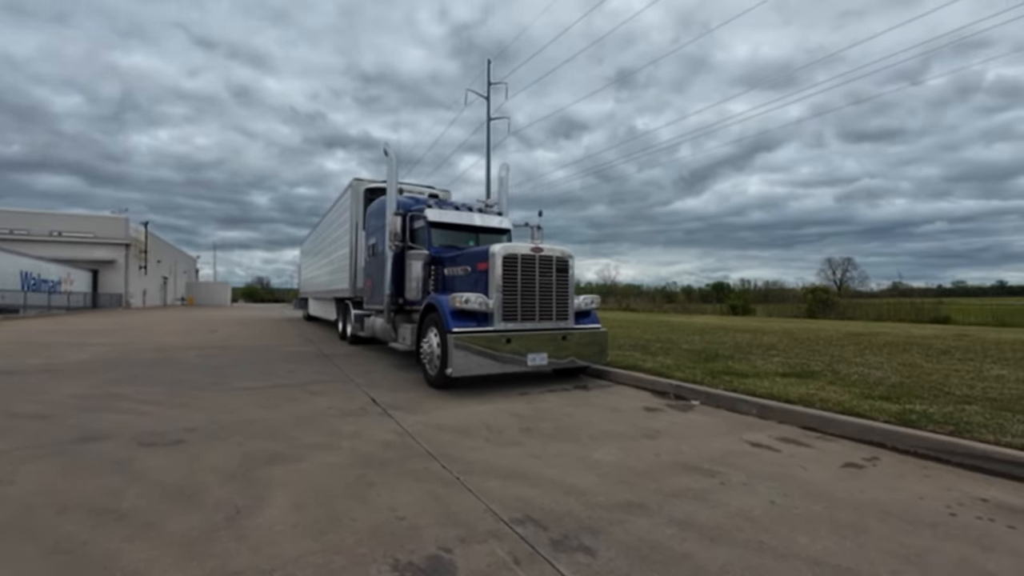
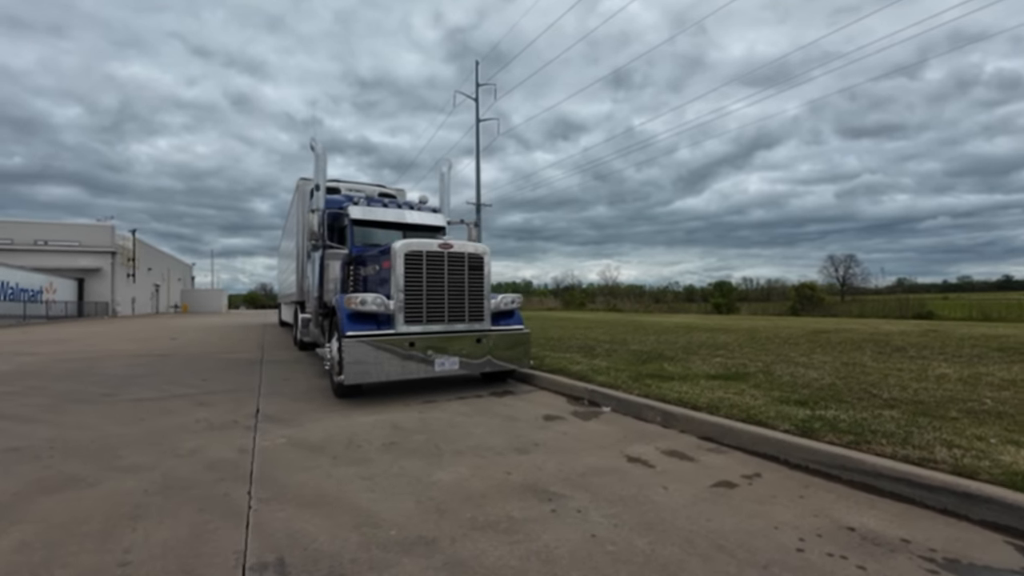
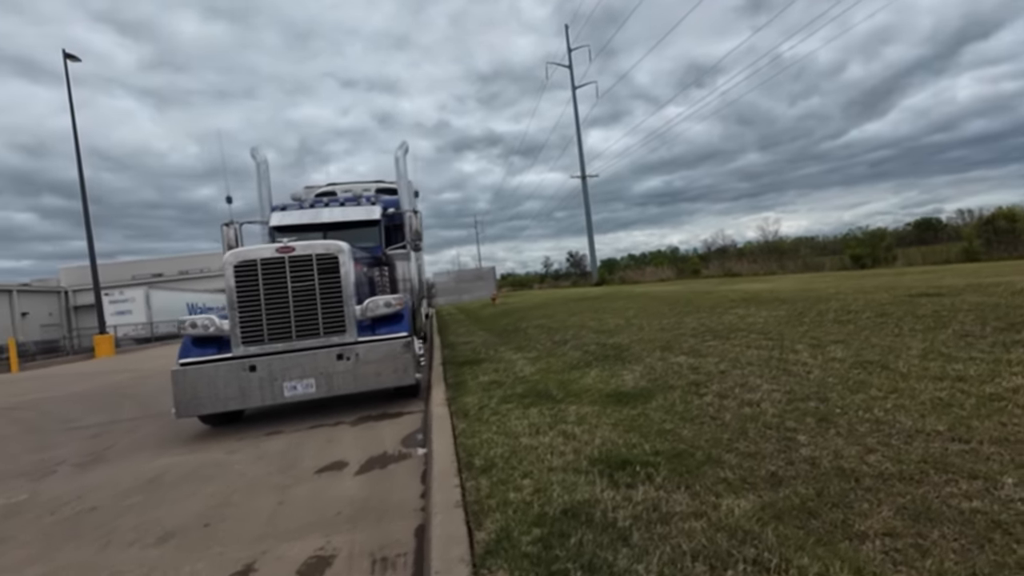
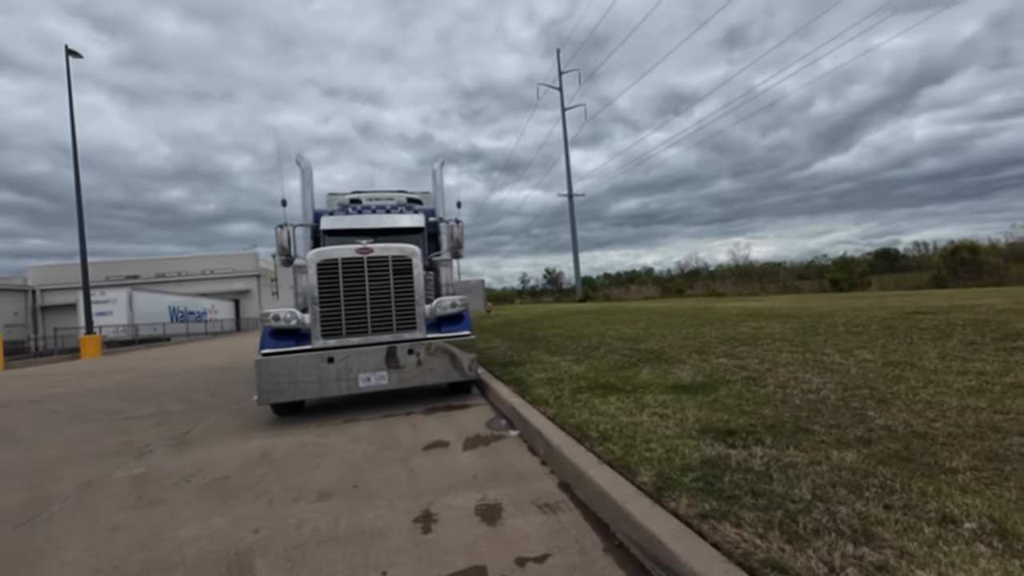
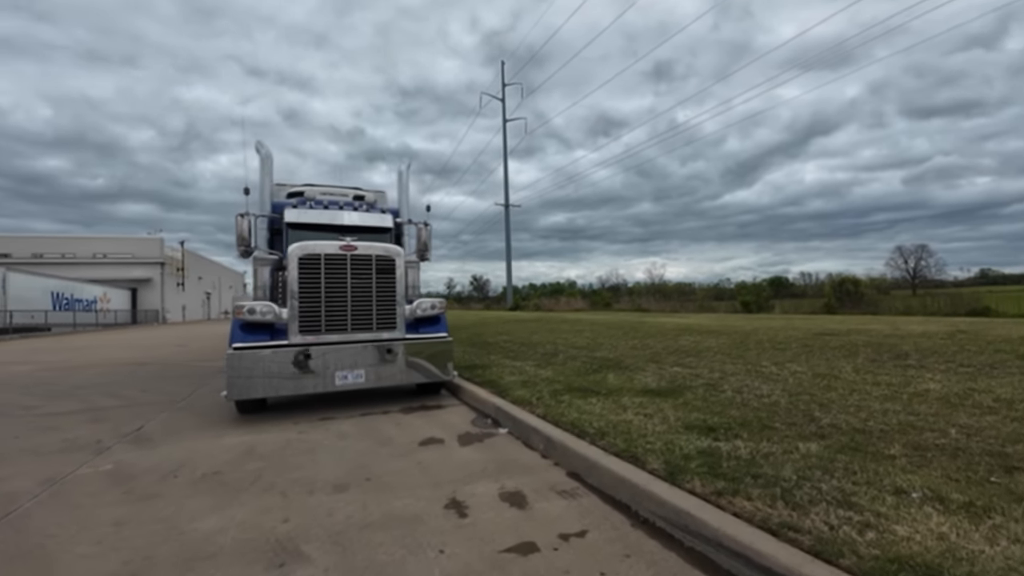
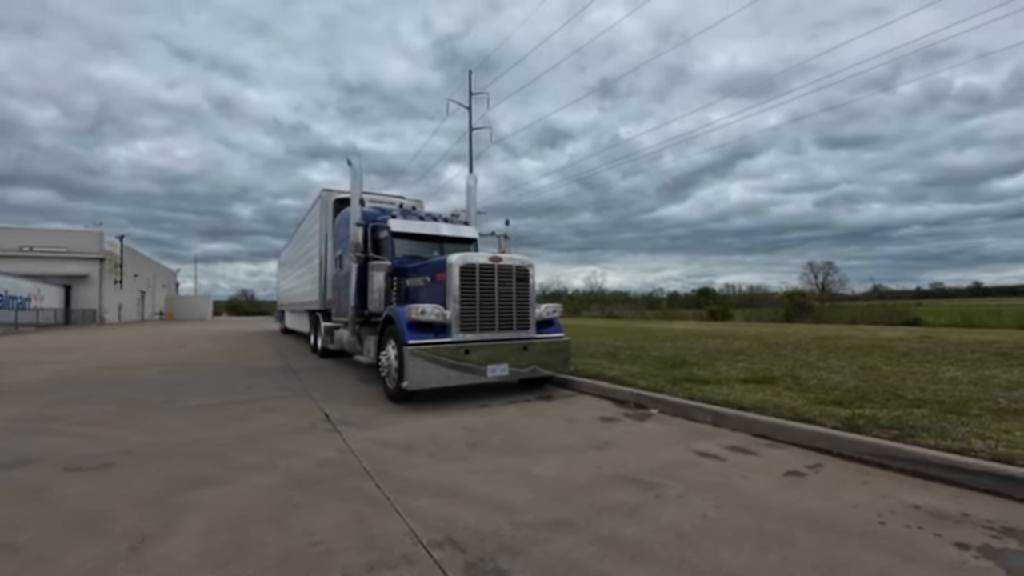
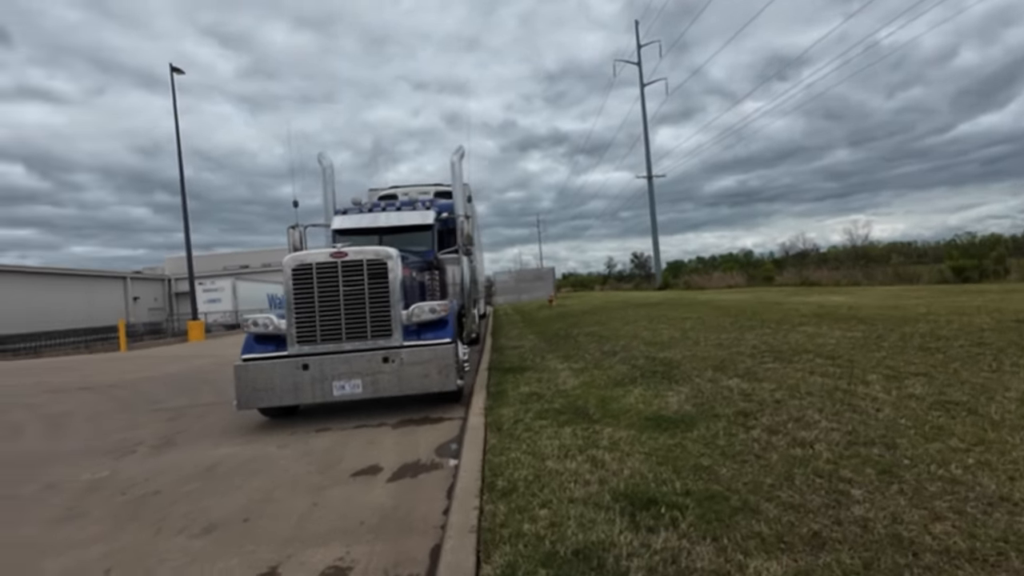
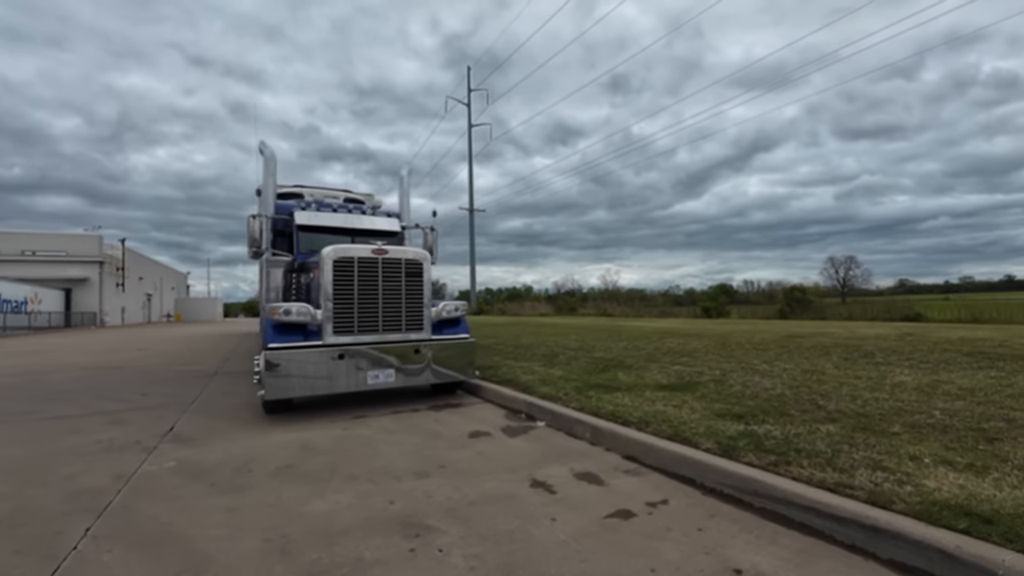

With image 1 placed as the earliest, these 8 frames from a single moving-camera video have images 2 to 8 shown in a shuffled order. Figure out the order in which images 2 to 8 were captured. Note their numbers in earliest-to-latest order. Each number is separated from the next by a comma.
6, 2, 8, 5, 4, 3, 7
